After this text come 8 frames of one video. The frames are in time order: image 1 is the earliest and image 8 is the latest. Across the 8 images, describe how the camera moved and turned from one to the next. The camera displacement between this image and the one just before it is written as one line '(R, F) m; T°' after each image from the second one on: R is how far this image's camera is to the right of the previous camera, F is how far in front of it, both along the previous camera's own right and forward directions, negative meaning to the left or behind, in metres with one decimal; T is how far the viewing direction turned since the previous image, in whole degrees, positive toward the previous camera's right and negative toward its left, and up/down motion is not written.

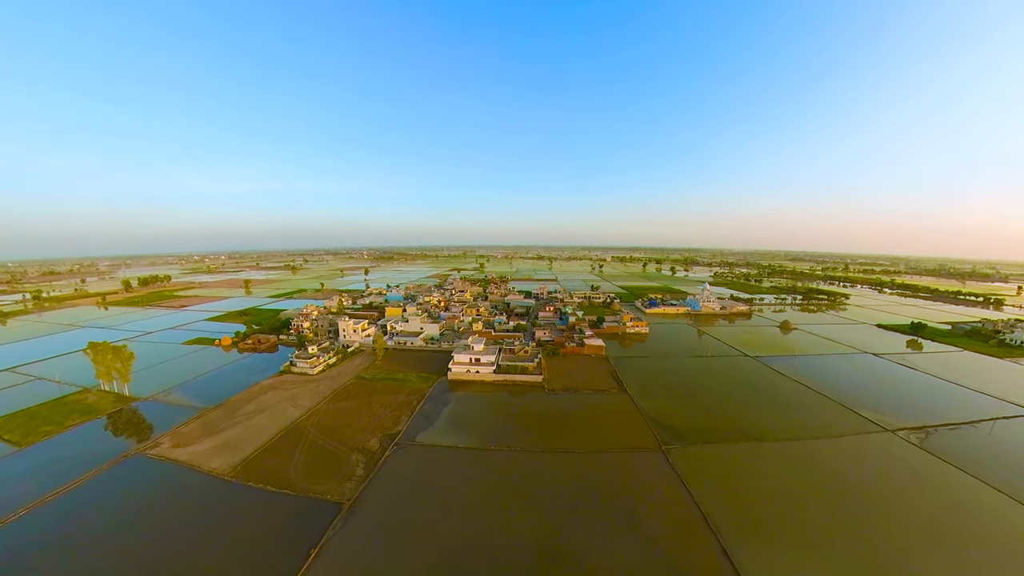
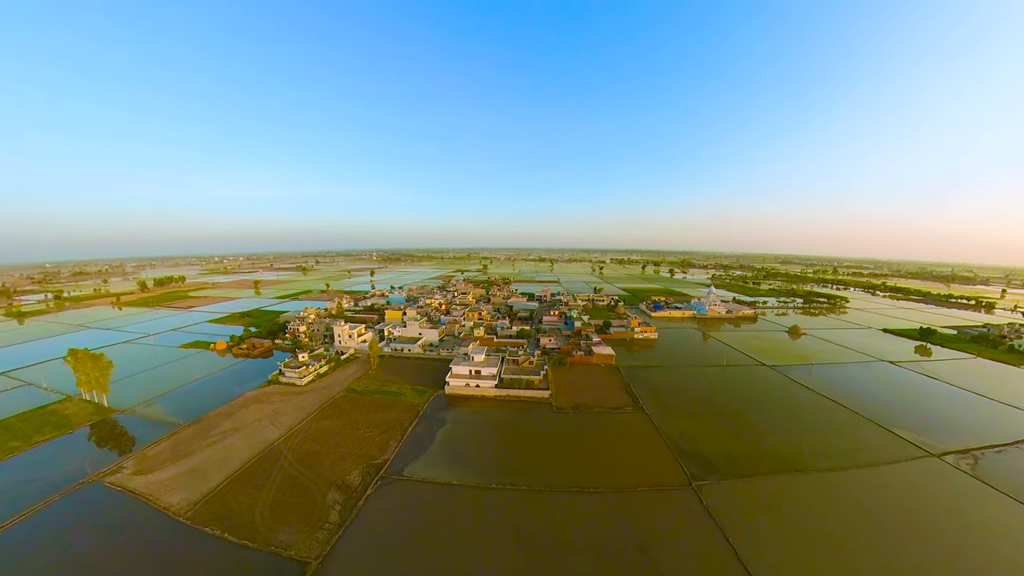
(0.0, +1.4) m; 0°
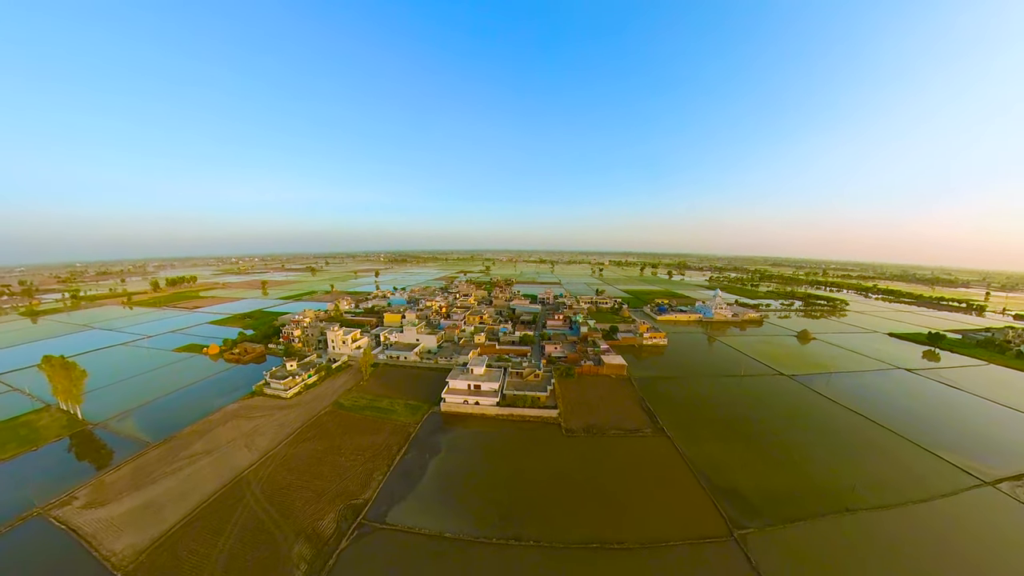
(-0.1, +1.4) m; 0°
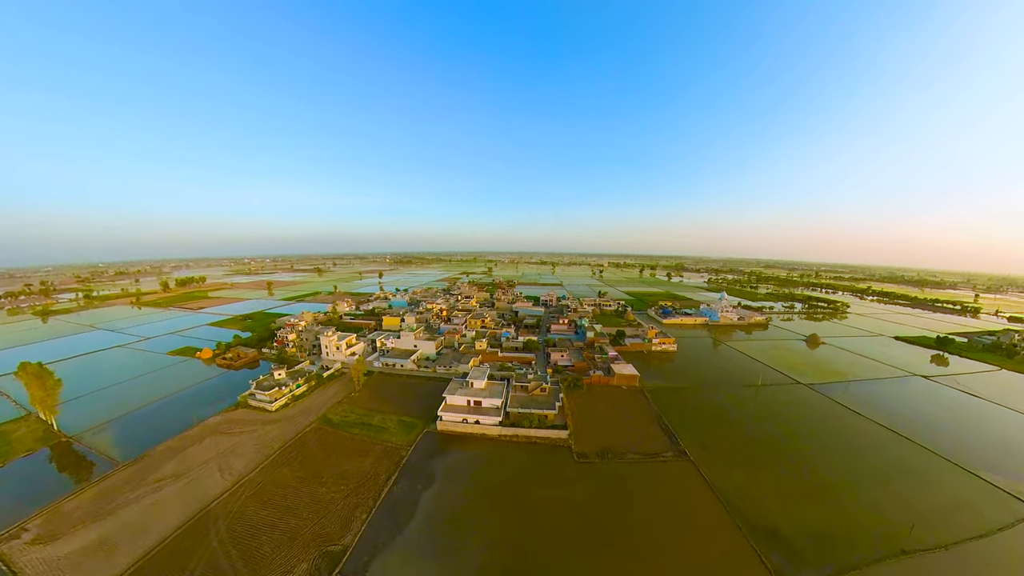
(-0.1, +1.2) m; 0°
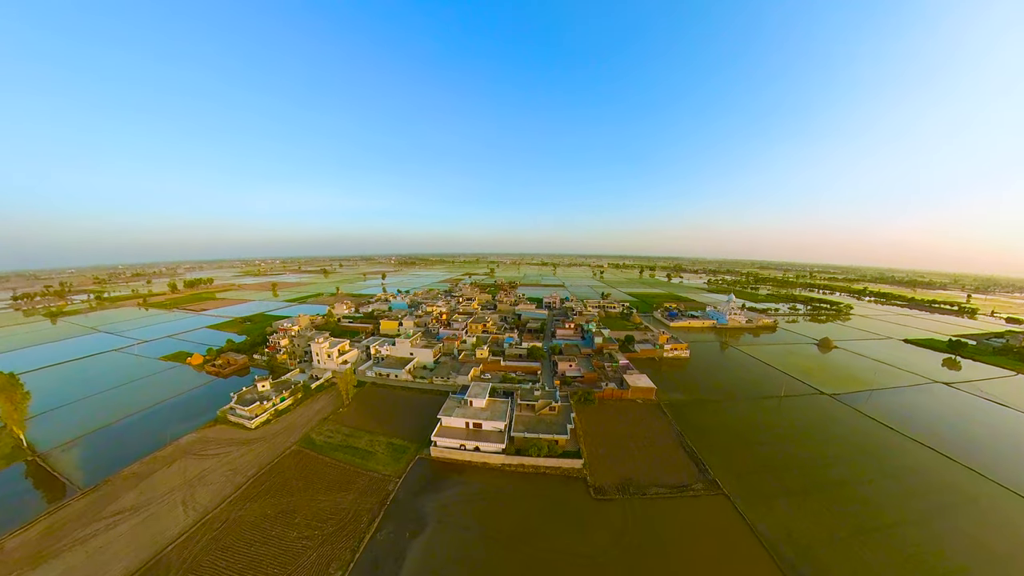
(-0.1, +1.4) m; 0°
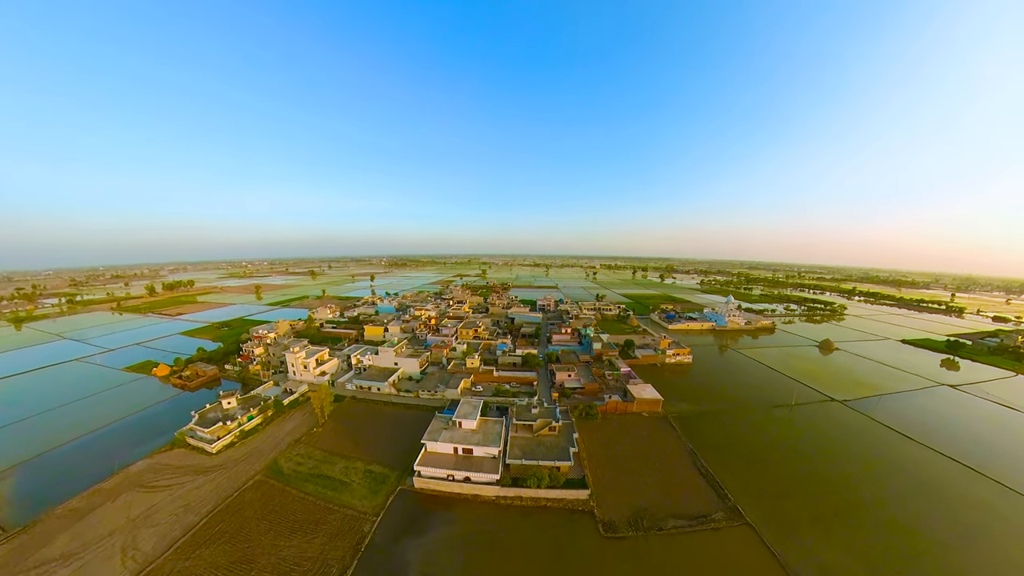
(0.0, +1.3) m; +1°
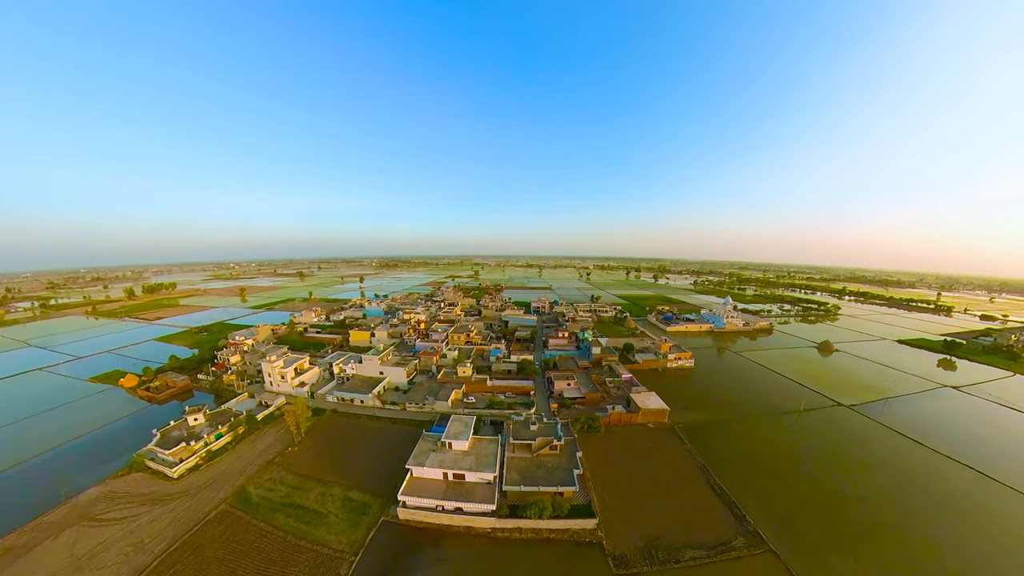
(-0.1, +1.0) m; +1°
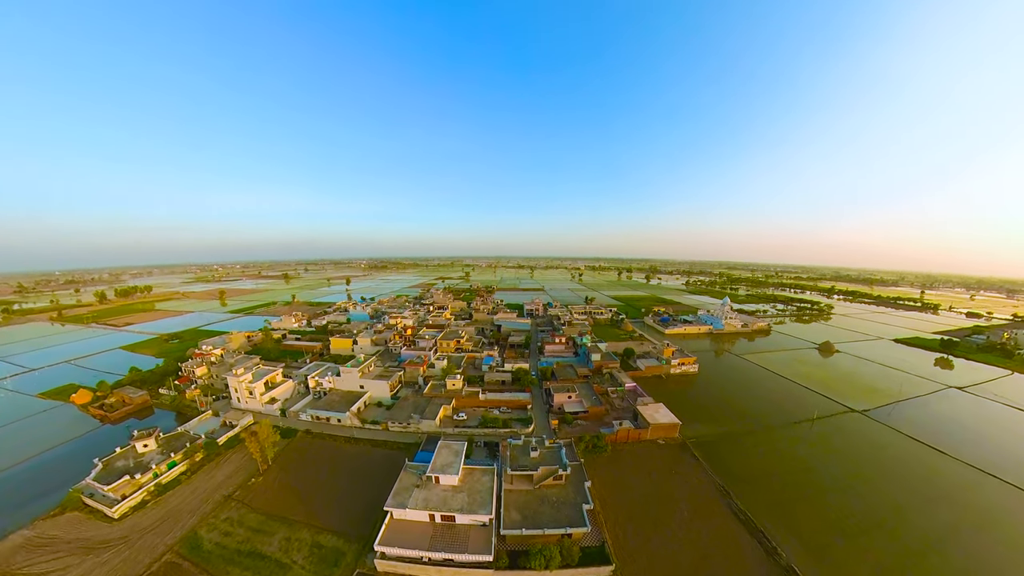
(-0.1, +1.3) m; +1°
